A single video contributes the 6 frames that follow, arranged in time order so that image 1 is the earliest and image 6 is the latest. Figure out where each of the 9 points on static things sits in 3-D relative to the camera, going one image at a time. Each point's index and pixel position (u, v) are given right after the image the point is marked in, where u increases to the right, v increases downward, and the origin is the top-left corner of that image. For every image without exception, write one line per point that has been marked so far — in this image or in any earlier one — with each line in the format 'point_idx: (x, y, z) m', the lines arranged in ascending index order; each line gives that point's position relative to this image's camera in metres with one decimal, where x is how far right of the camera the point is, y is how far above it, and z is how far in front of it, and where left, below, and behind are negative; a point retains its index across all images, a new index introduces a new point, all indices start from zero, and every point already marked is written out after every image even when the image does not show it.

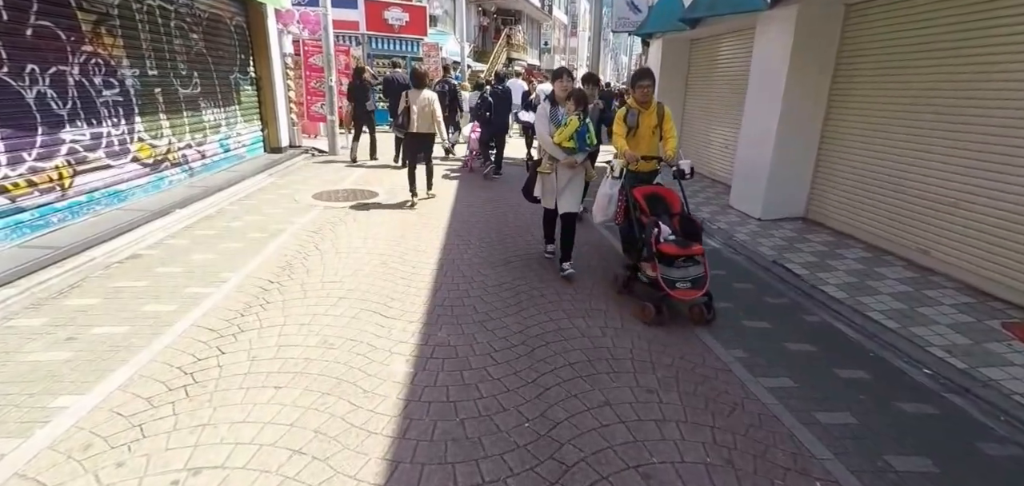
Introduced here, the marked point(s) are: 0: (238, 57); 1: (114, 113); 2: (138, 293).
0: (-5.1, +3.5, +10.3) m
1: (-4.8, +1.6, +6.7) m
2: (-3.0, -0.4, +4.4) m
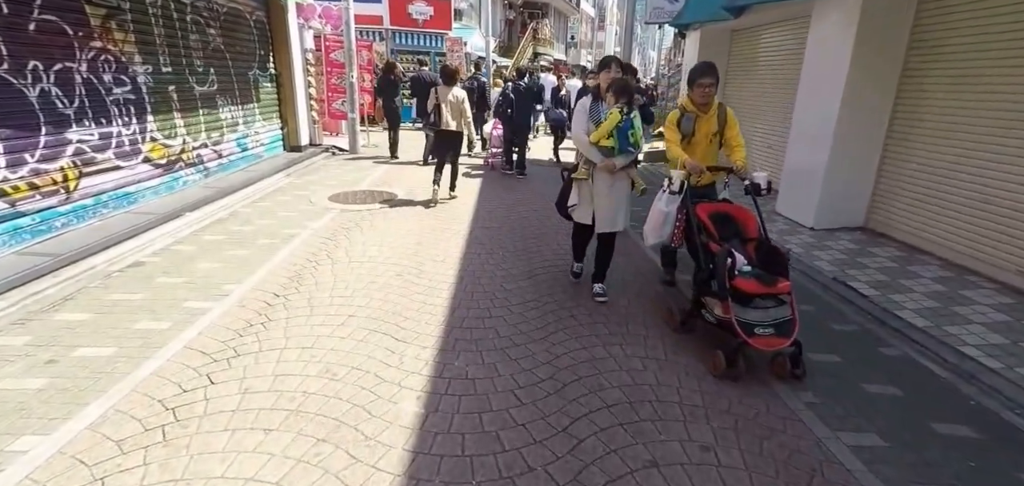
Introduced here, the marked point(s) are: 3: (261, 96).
0: (-4.6, +3.5, +10.0) m
1: (-4.5, +1.5, +6.4) m
2: (-2.8, -0.5, +4.1) m
3: (-4.6, +2.7, +10.2) m
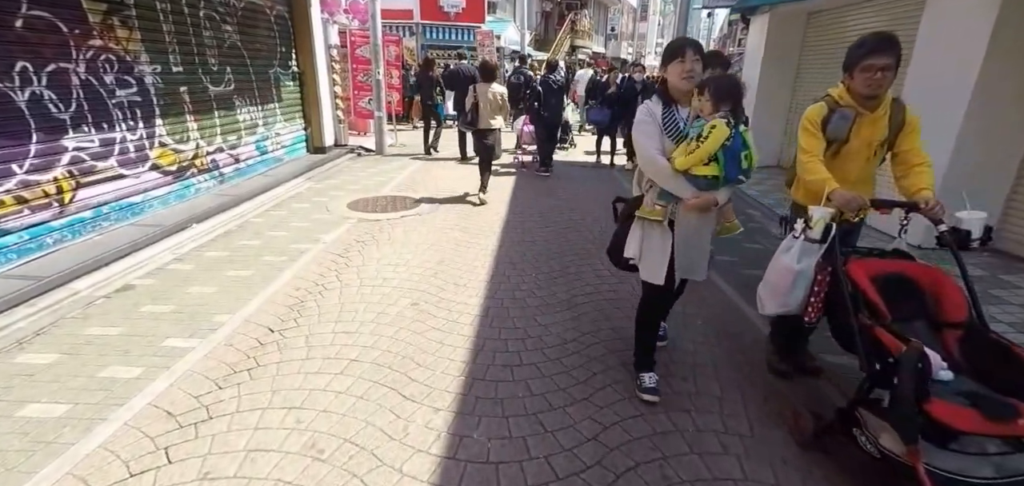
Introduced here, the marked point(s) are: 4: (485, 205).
0: (-4.0, +3.3, +9.6) m
1: (-4.1, +1.4, +5.9) m
2: (-2.6, -0.6, +3.5) m
3: (-4.0, +2.6, +9.7) m
4: (-0.4, +0.5, +7.6) m
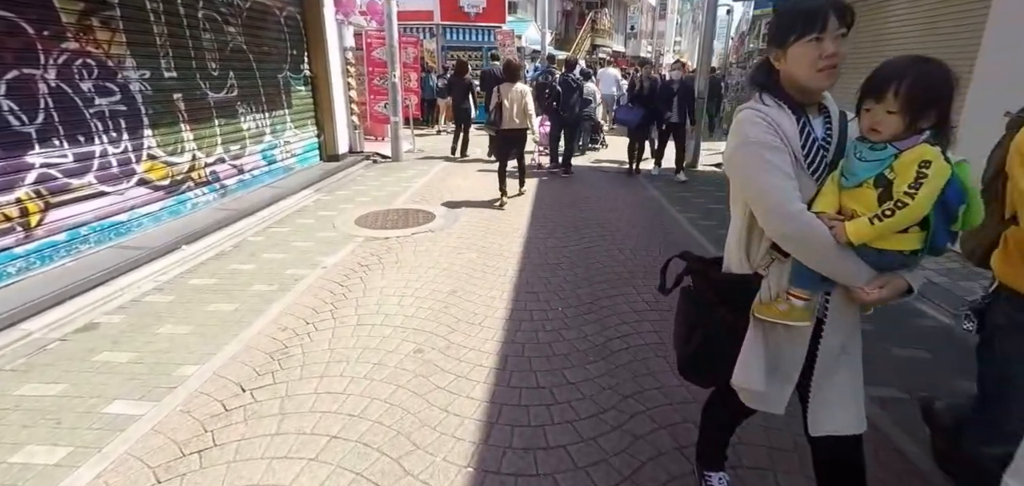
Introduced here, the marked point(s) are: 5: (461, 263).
0: (-3.6, +3.1, +9.0) m
1: (-3.9, +1.1, +5.4) m
2: (-2.5, -0.9, +2.9) m
3: (-3.6, +2.3, +9.1) m
4: (-0.1, +0.3, +6.8) m
5: (-0.5, -0.2, +5.2) m
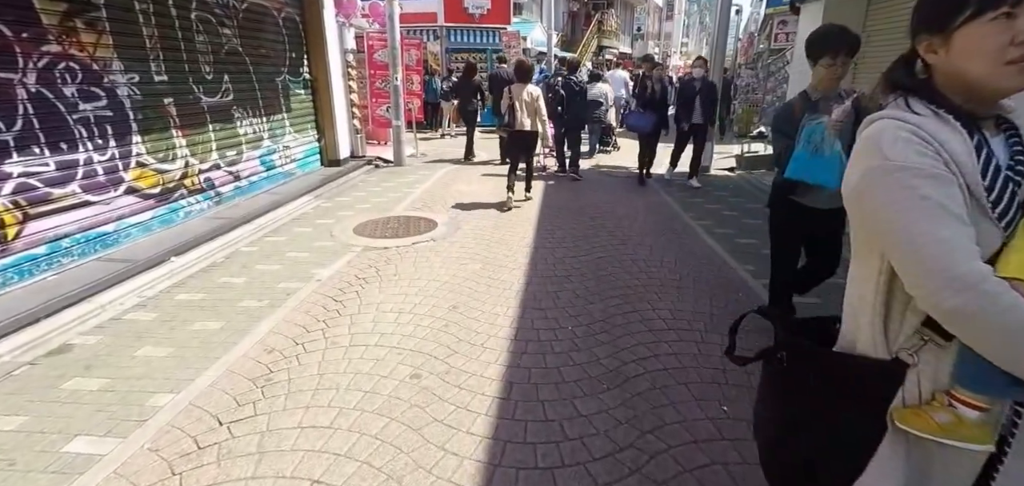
0: (-3.6, +3.0, +8.7) m
1: (-3.8, +1.0, +5.1) m
2: (-2.4, -1.0, +2.6) m
3: (-3.5, +2.2, +8.9) m
4: (0.0, +0.2, +6.5) m
5: (-0.4, -0.3, +4.9) m
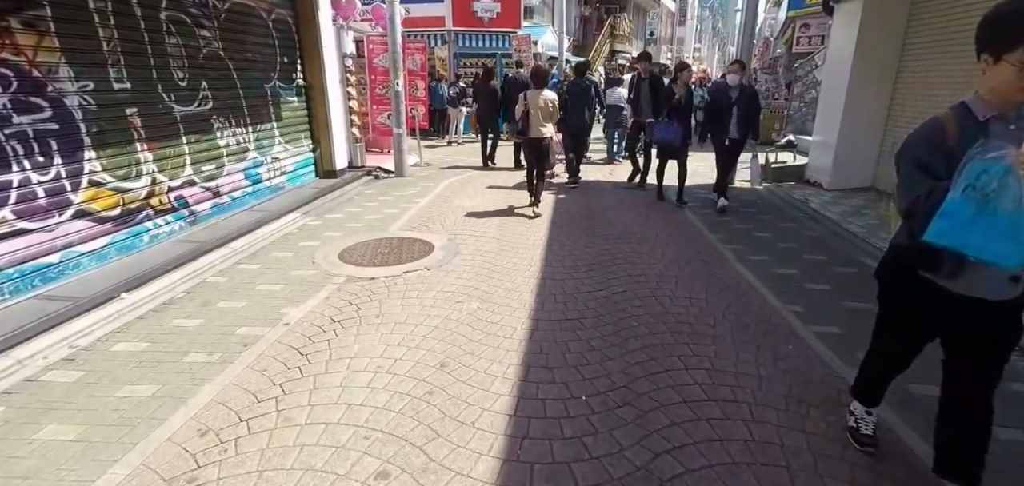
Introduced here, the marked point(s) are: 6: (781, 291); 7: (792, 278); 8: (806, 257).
0: (-3.4, +2.7, +8.1) m
1: (-3.8, +0.7, +4.4) m
2: (-2.5, -1.2, +1.9) m
3: (-3.4, +1.9, +8.2) m
4: (0.0, -0.1, +5.8) m
5: (-0.4, -0.6, +4.2) m
6: (+2.4, -0.4, +4.9) m
7: (+2.6, -0.3, +5.2) m
8: (+3.0, -0.1, +5.6) m
